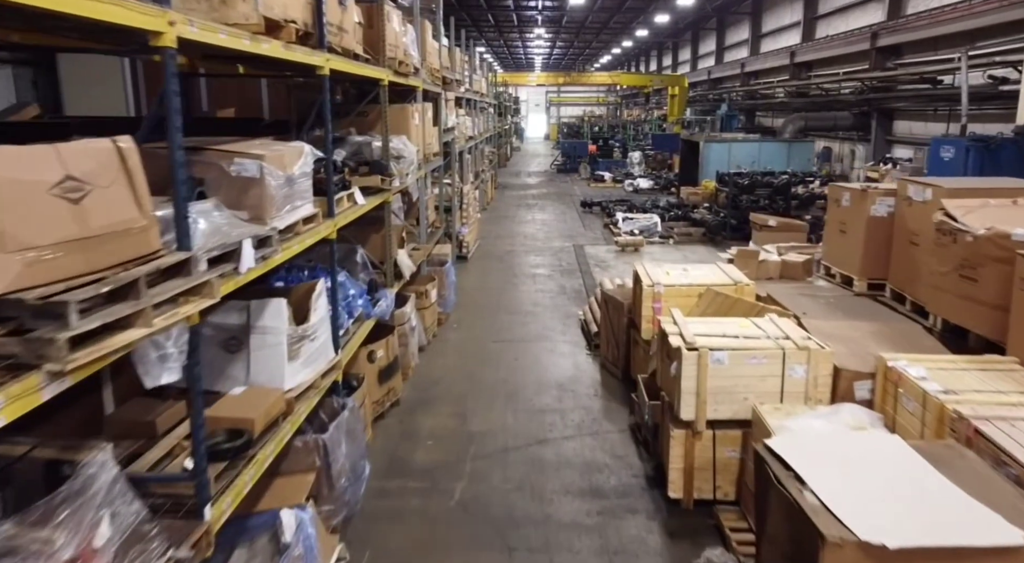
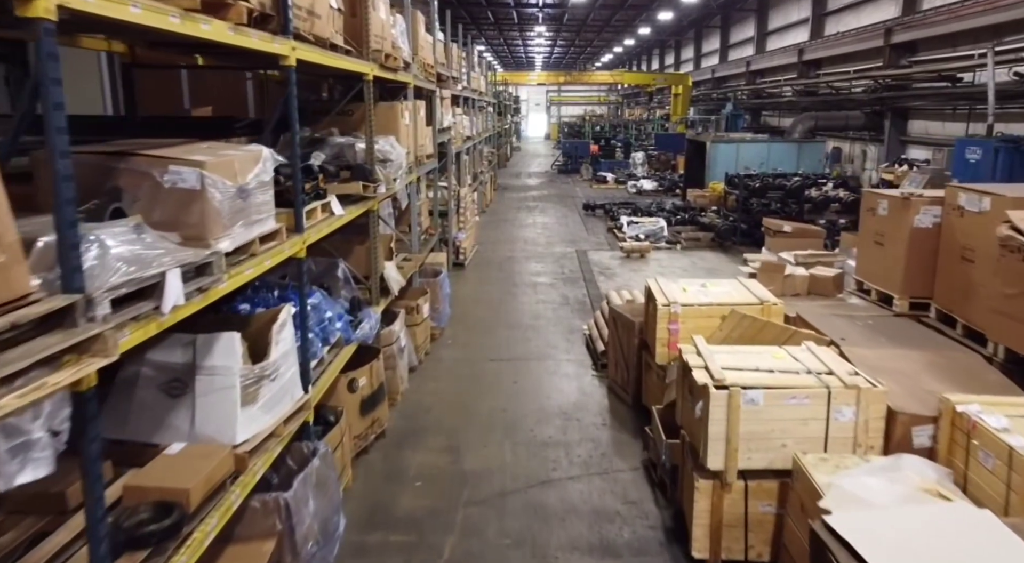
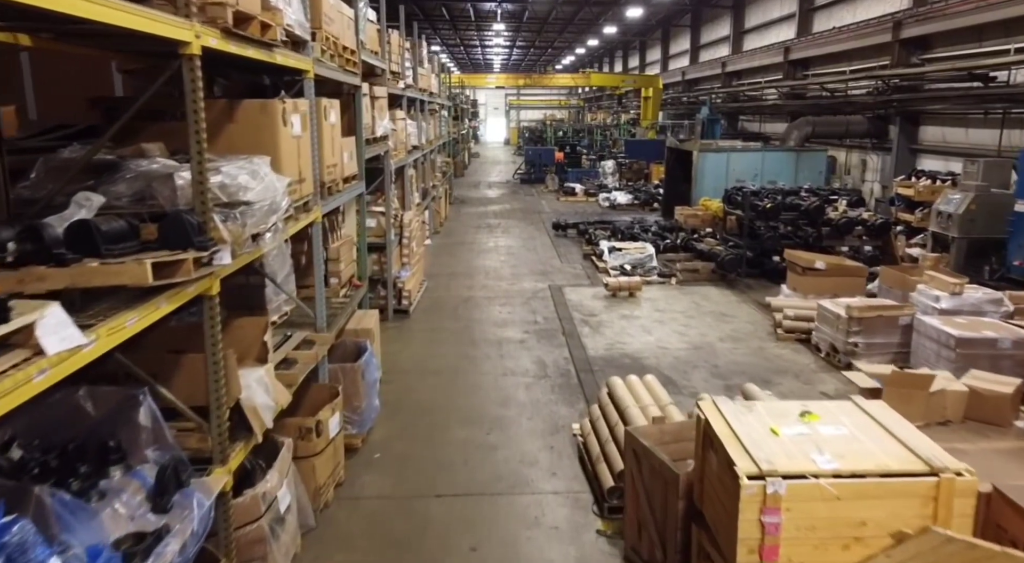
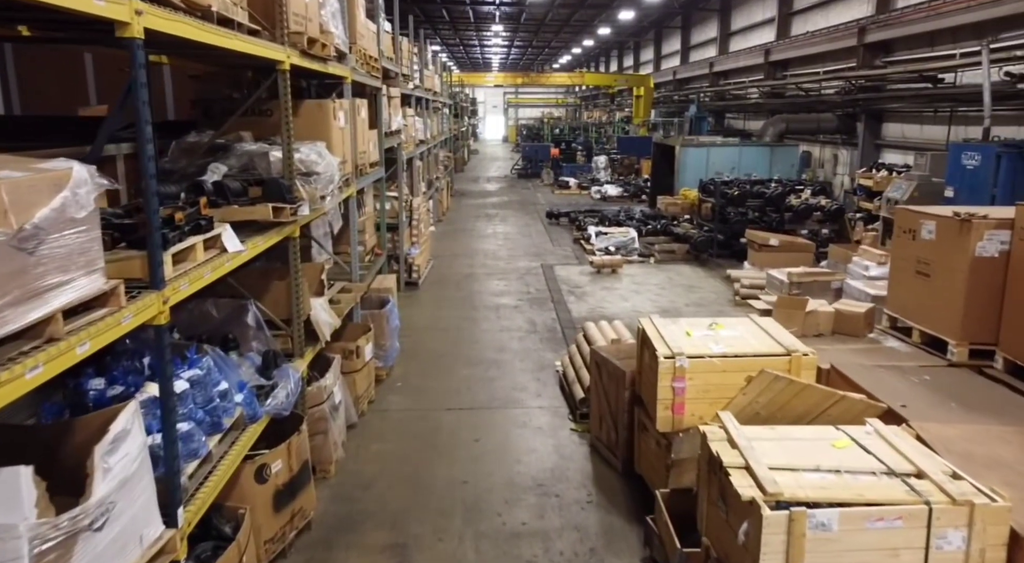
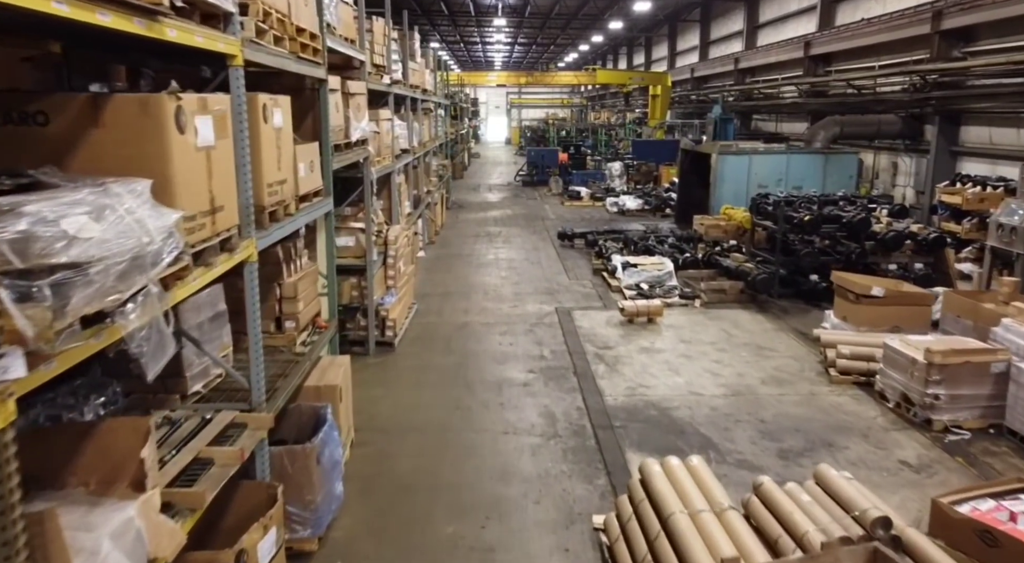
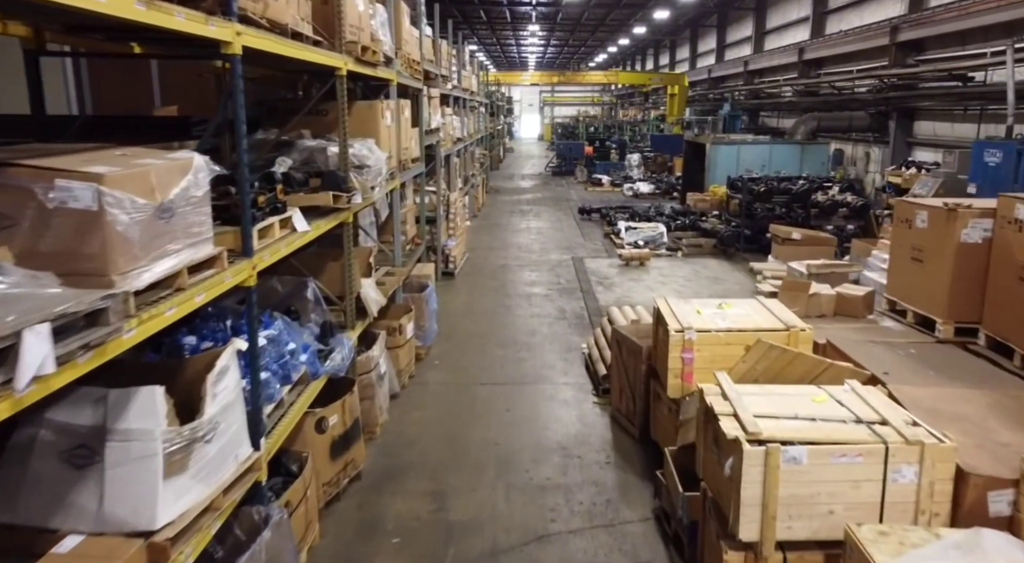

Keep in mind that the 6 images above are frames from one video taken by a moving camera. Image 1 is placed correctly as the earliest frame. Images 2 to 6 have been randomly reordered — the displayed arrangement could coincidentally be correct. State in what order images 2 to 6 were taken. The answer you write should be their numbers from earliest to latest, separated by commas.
2, 6, 4, 3, 5
